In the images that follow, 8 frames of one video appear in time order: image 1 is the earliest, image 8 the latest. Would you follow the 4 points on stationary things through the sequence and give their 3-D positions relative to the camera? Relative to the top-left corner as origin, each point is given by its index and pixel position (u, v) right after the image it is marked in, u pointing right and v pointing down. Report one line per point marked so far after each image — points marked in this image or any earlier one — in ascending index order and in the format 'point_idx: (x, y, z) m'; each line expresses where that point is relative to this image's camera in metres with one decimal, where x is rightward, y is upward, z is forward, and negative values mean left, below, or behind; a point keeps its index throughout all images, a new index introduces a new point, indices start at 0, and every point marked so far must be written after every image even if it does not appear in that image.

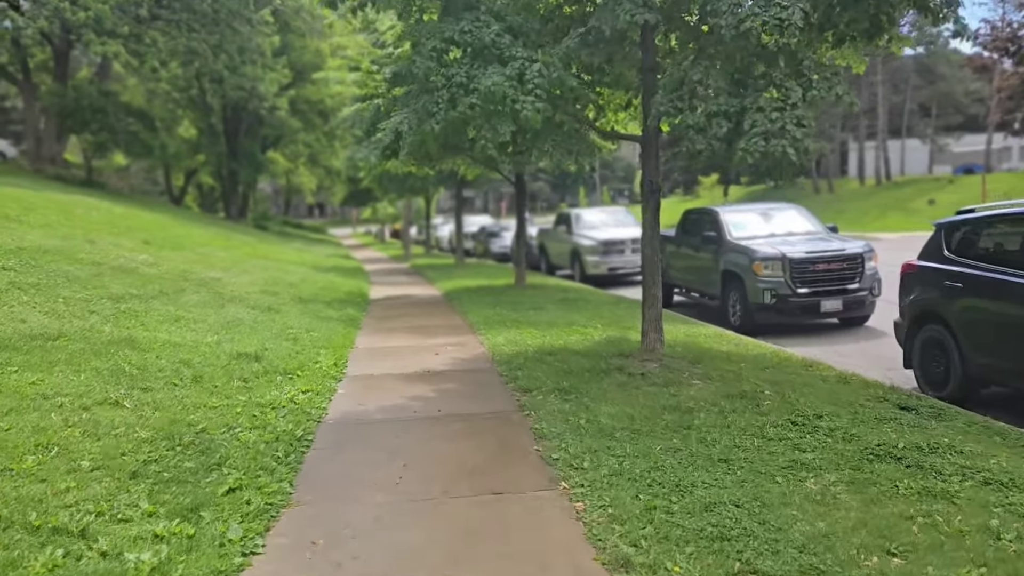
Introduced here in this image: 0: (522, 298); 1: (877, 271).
0: (+0.2, -0.2, +15.0) m
1: (+5.1, +0.2, +11.5) m
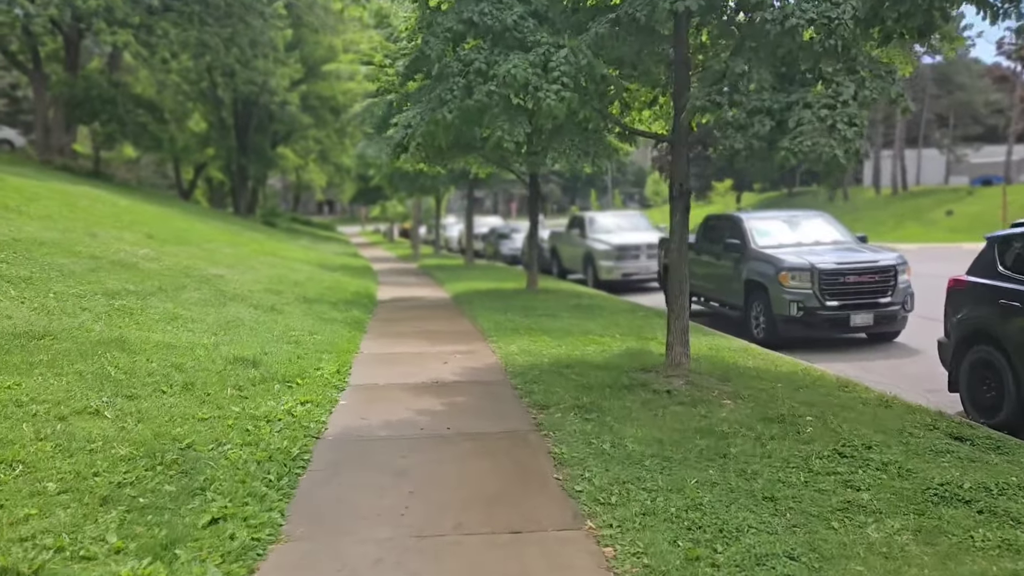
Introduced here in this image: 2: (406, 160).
0: (+0.4, -0.3, +14.5) m
1: (+5.3, 0.0, +10.9) m
2: (-2.3, +2.7, +17.4) m
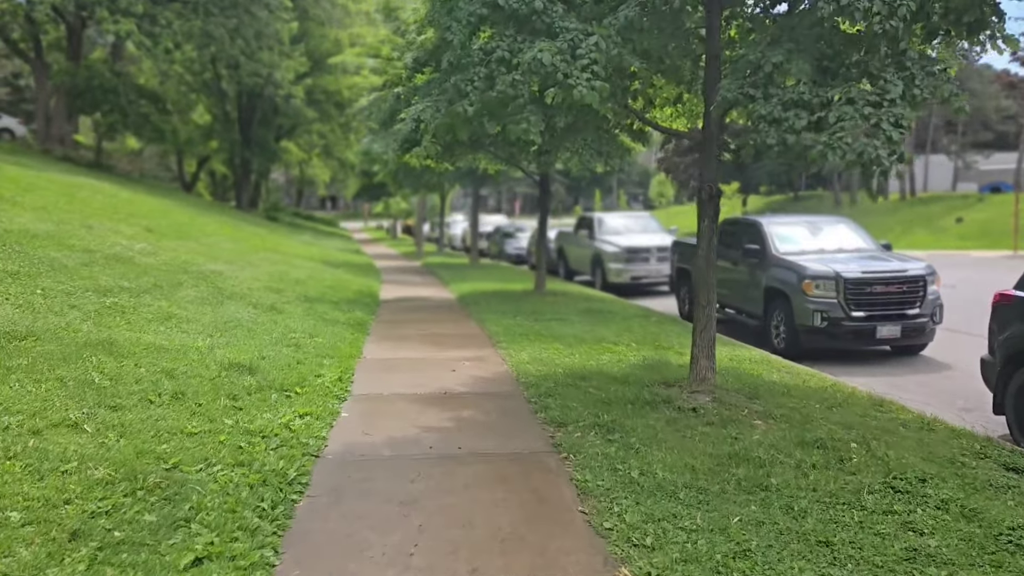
0: (+0.5, -0.3, +14.0) m
1: (+5.5, -0.1, +10.4) m
2: (-2.1, +2.8, +16.9) m
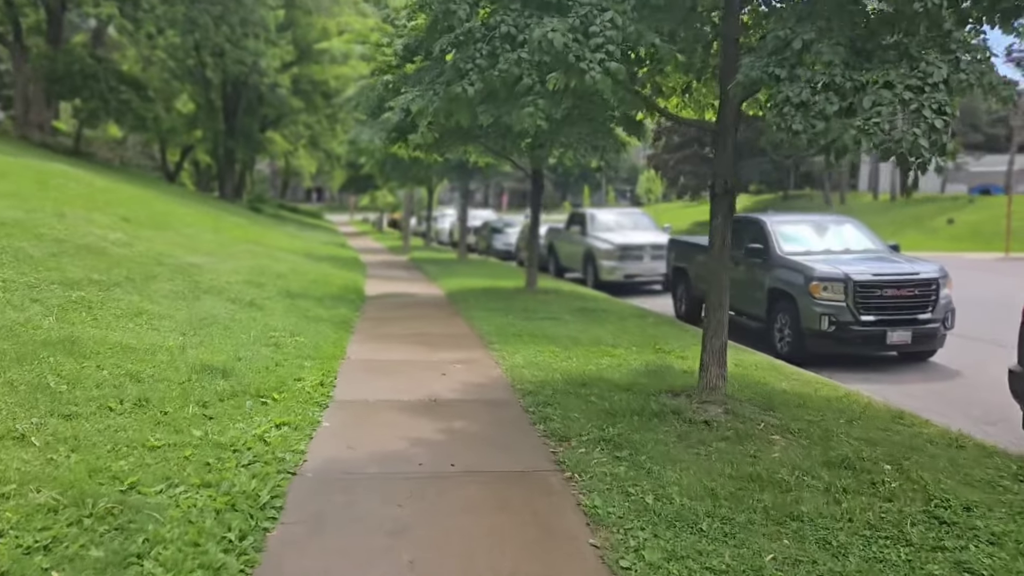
0: (+0.4, -0.3, +13.5) m
1: (+5.4, -0.1, +10.0) m
2: (-2.2, +2.8, +16.4) m
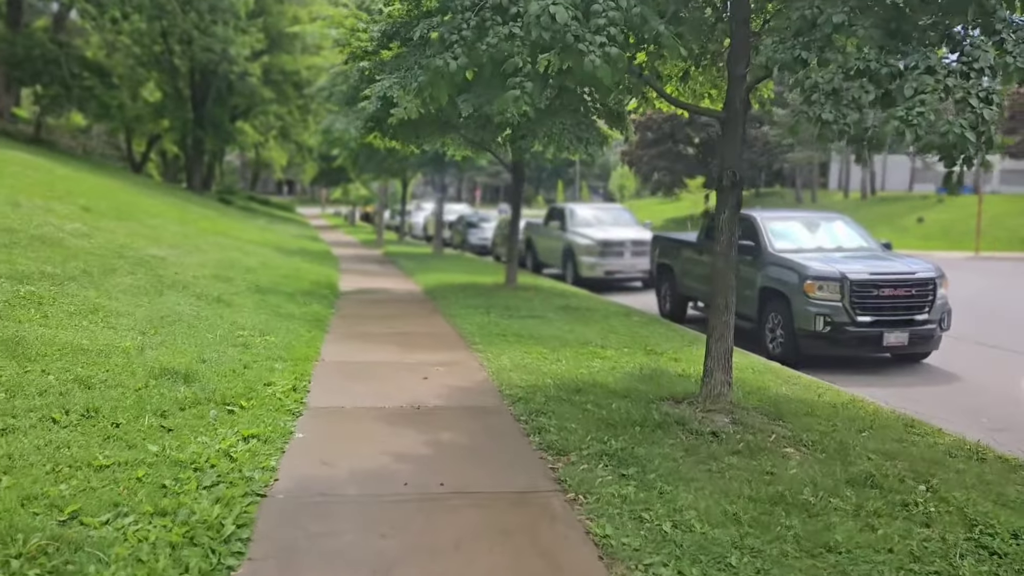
0: (+0.1, -0.2, +13.1) m
1: (+5.2, -0.1, +9.7) m
2: (-2.6, +2.9, +15.8) m
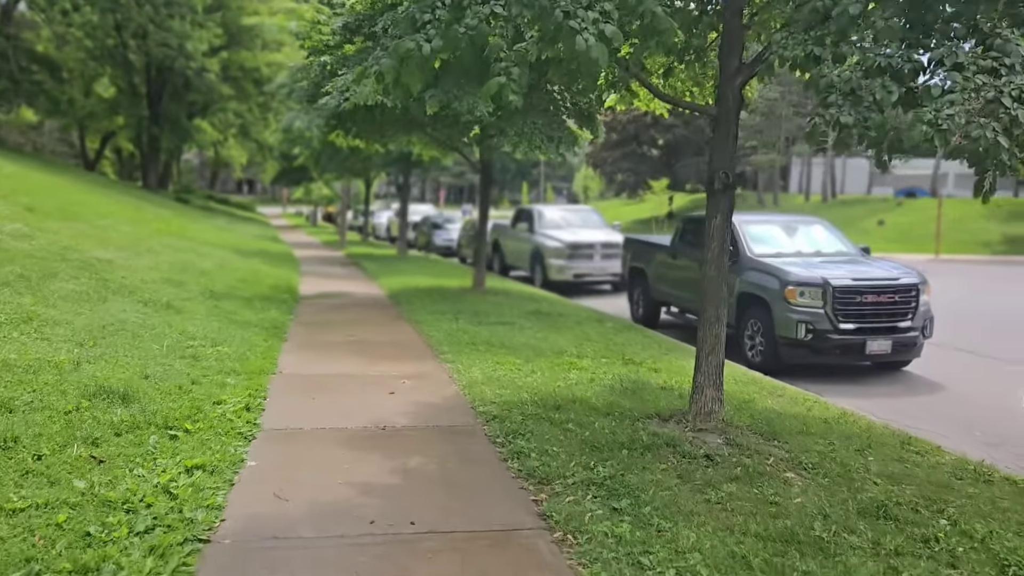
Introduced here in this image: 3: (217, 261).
0: (-0.4, -0.3, +12.6) m
1: (+4.8, -0.2, +9.4) m
2: (-3.2, +2.9, +15.2) m
3: (-5.8, +0.5, +16.1) m
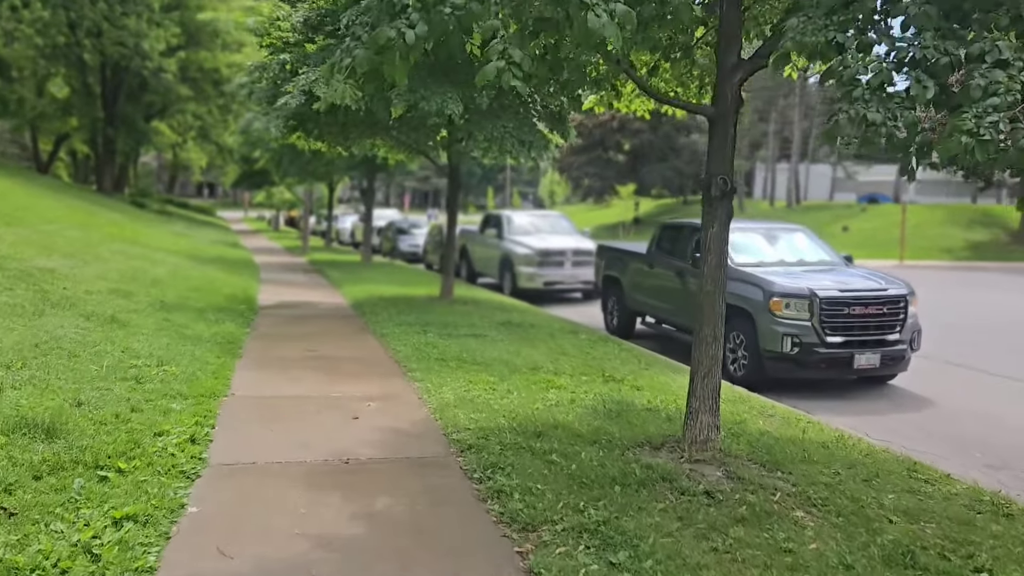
0: (-0.9, -0.5, +12.0) m
1: (+4.5, -0.3, +9.1) m
2: (-3.8, +2.7, +14.5) m
3: (-6.4, +0.4, +15.3) m
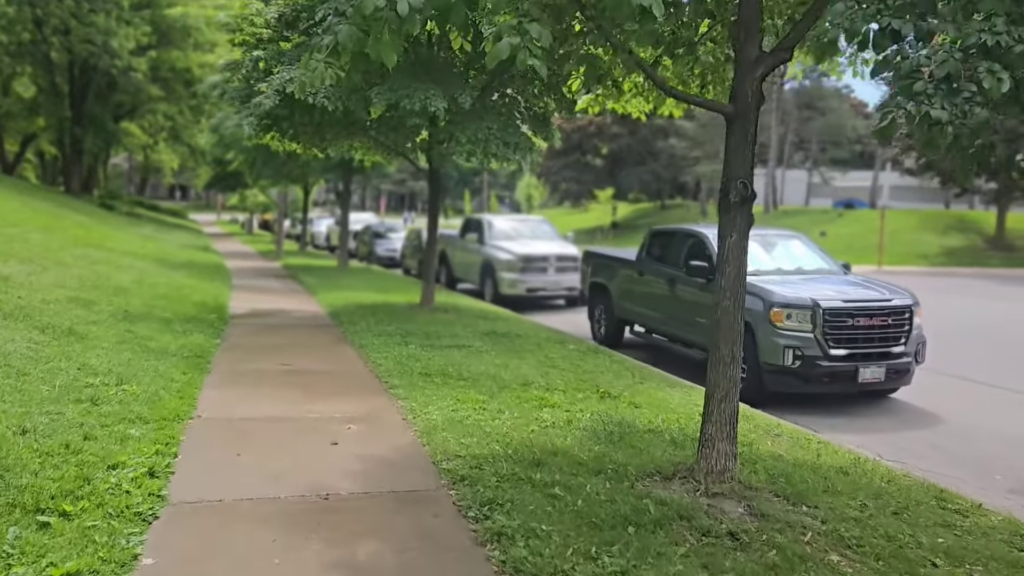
0: (-1.1, -0.6, +11.5) m
1: (+4.4, -0.4, +8.8) m
2: (-4.1, +2.6, +13.9) m
3: (-6.7, +0.2, +14.6) m
